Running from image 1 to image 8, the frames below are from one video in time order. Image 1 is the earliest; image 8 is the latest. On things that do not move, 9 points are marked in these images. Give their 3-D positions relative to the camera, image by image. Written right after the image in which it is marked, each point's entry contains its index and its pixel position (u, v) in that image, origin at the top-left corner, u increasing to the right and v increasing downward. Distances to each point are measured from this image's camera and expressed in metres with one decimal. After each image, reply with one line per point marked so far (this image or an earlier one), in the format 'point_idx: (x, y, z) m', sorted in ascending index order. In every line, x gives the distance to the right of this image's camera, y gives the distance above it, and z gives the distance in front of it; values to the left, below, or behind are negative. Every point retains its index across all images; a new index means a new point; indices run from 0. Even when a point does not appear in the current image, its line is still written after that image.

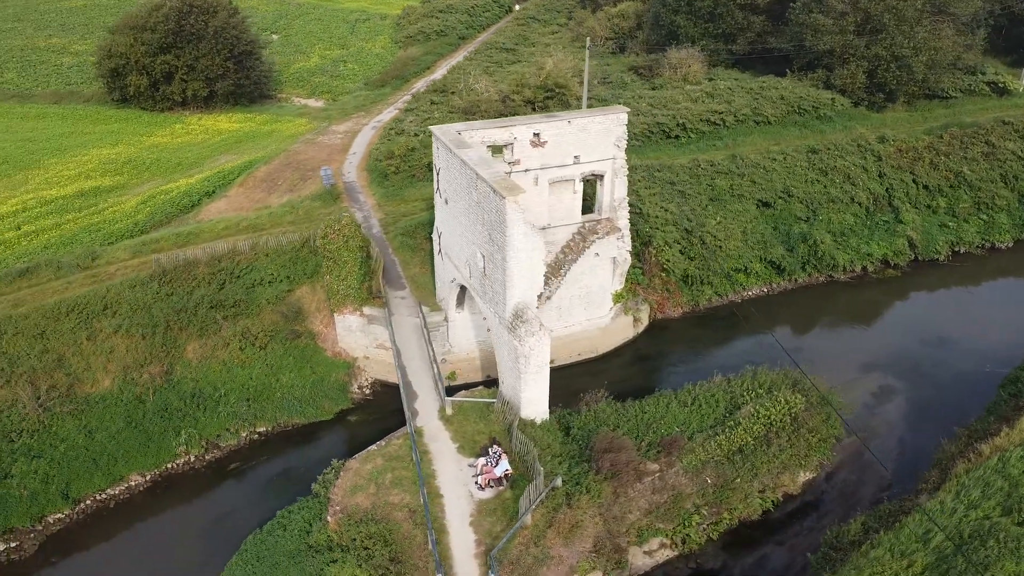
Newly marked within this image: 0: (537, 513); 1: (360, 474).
0: (+0.5, -4.3, +15.4) m
1: (-3.2, -3.9, +16.8) m
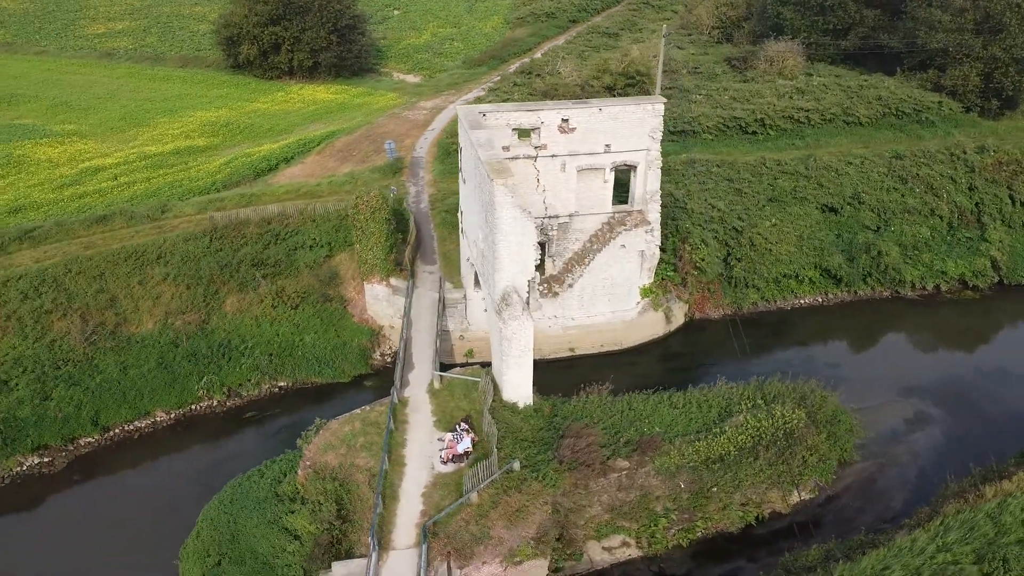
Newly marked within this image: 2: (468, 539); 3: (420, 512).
0: (-0.5, -3.9, +15.6) m
1: (-3.9, -3.2, +17.6) m
2: (-0.8, -4.6, +14.9) m
3: (-1.8, -4.3, +15.3) m
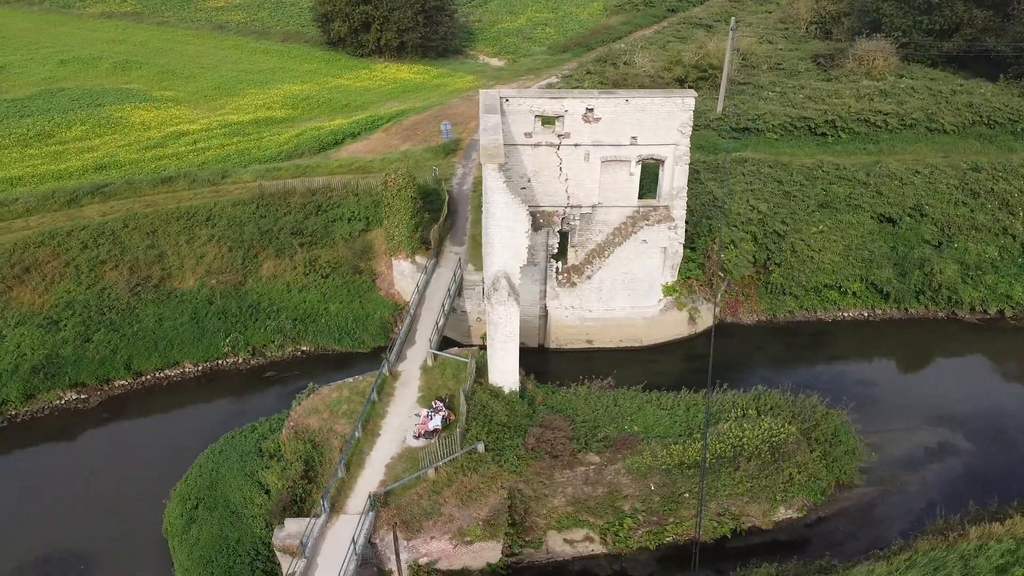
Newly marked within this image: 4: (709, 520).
0: (-1.4, -3.6, +15.9) m
1: (-4.3, -2.5, +18.4) m
2: (-1.8, -4.2, +15.3) m
3: (-2.6, -3.8, +15.8) m
4: (+4.2, -4.9, +17.1) m
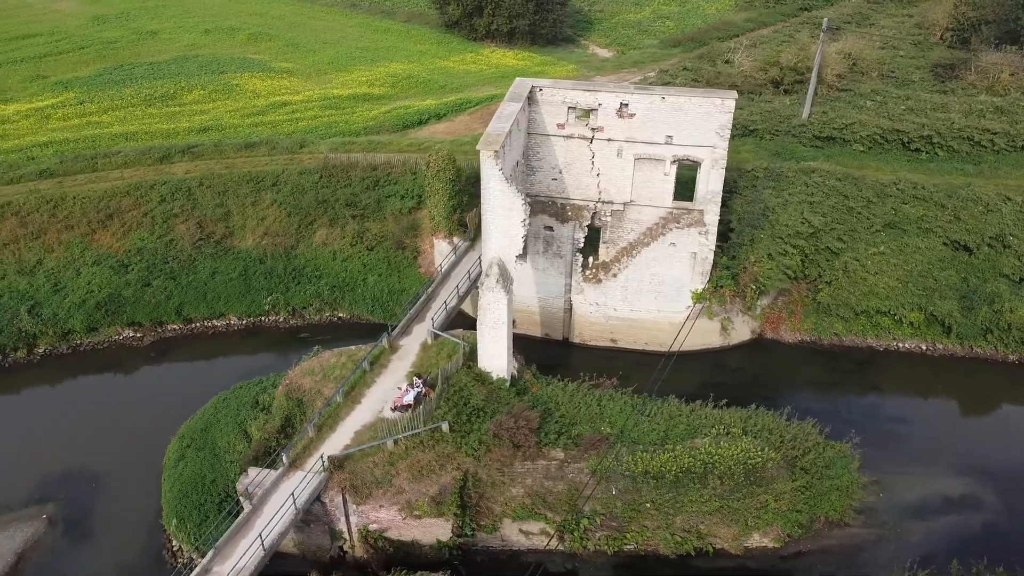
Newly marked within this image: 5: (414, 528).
0: (-2.2, -3.2, +16.4) m
1: (-4.5, -1.8, +19.3) m
2: (-2.8, -3.8, +15.9) m
3: (-3.5, -3.2, +16.5) m
4: (+3.3, -5.1, +16.6) m
5: (-2.0, -4.8, +16.2) m
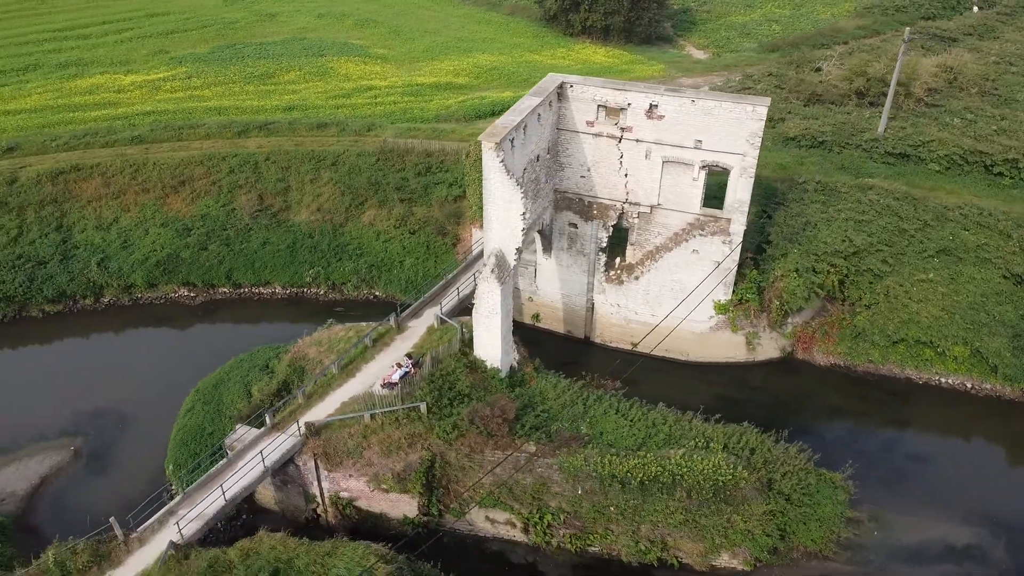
0: (-2.8, -2.8, +17.0) m
1: (-4.5, -1.2, +20.2) m
2: (-3.5, -3.3, +16.6) m
3: (-4.0, -2.7, +17.3) m
4: (+2.5, -5.2, +16.4) m
5: (-2.7, -4.4, +16.8) m
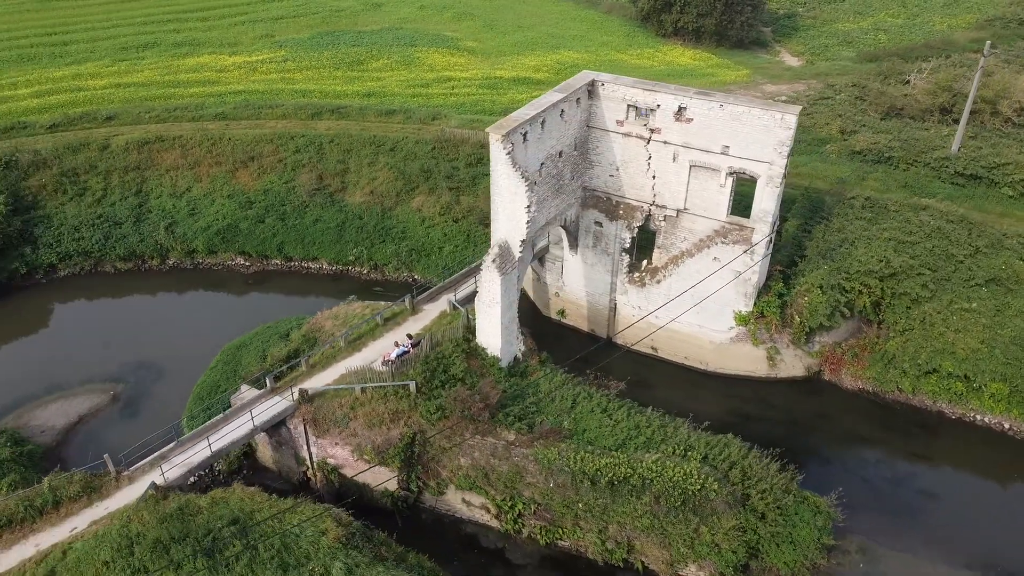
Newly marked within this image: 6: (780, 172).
0: (-3.1, -2.3, +17.7) m
1: (-4.2, -0.6, +21.1) m
2: (-3.9, -2.8, +17.4) m
3: (-4.3, -2.2, +18.2) m
4: (+1.8, -5.1, +16.4) m
5: (-3.2, -4.0, +17.5) m
6: (+6.5, +2.8, +19.5) m
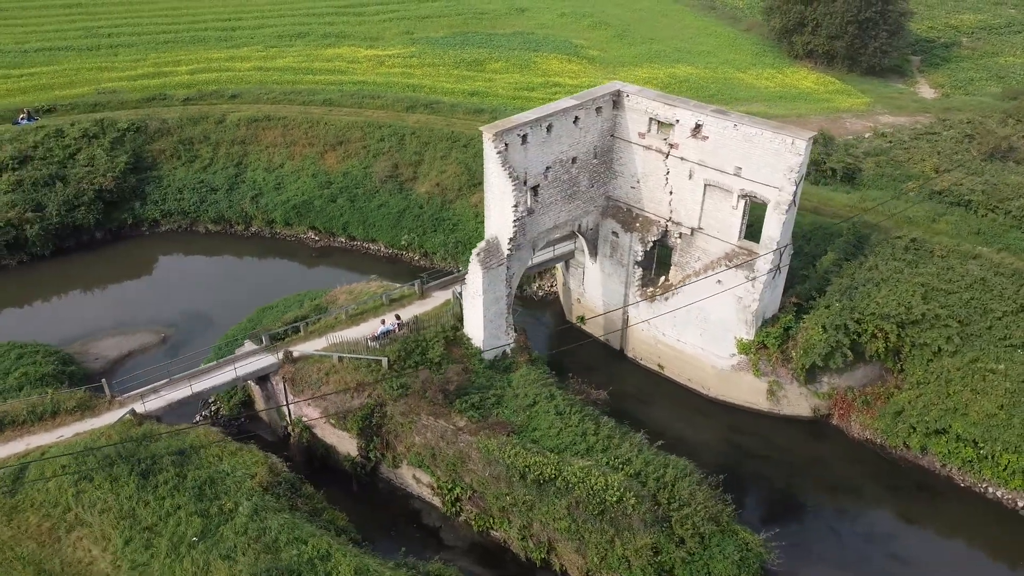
0: (-3.9, -1.8, +19.0) m
1: (-4.1, 0.0, +22.5) m
2: (-4.8, -2.1, +18.8) m
3: (-4.9, -1.5, +19.7) m
4: (+0.3, -5.2, +16.7) m
5: (-4.2, -3.4, +18.8) m
6: (+6.4, +2.0, +18.8) m
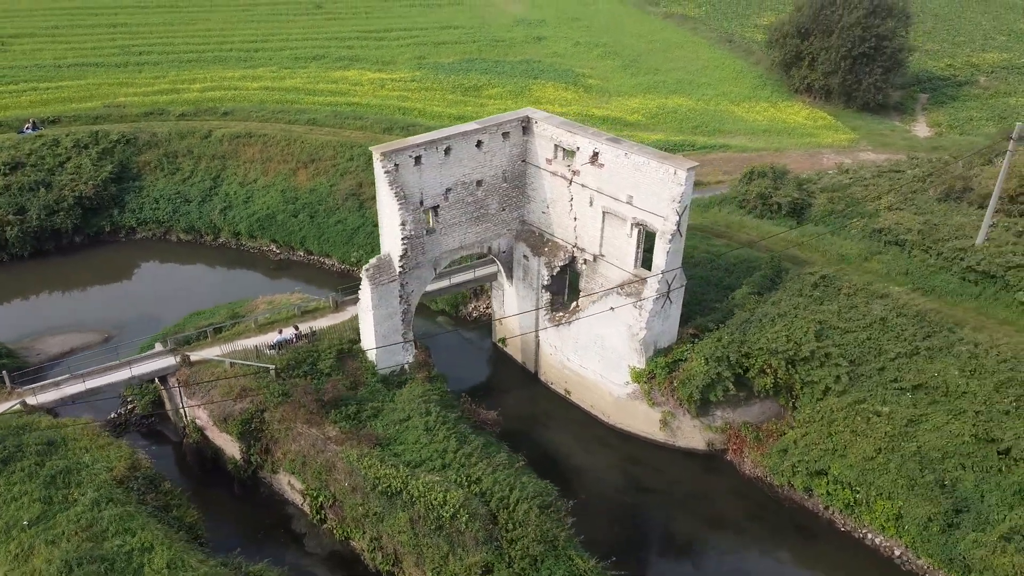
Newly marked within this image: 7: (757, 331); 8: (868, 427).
0: (-6.7, -2.0, +19.7) m
1: (-6.5, -0.4, +23.3) m
2: (-7.6, -2.3, +19.6) m
3: (-7.6, -1.7, +20.5) m
4: (-2.9, -5.5, +17.0) m
5: (-7.1, -3.6, +19.5) m
6: (+3.8, +1.4, +18.8) m
7: (+6.1, -1.1, +19.8) m
8: (+8.0, -3.1, +18.0) m
